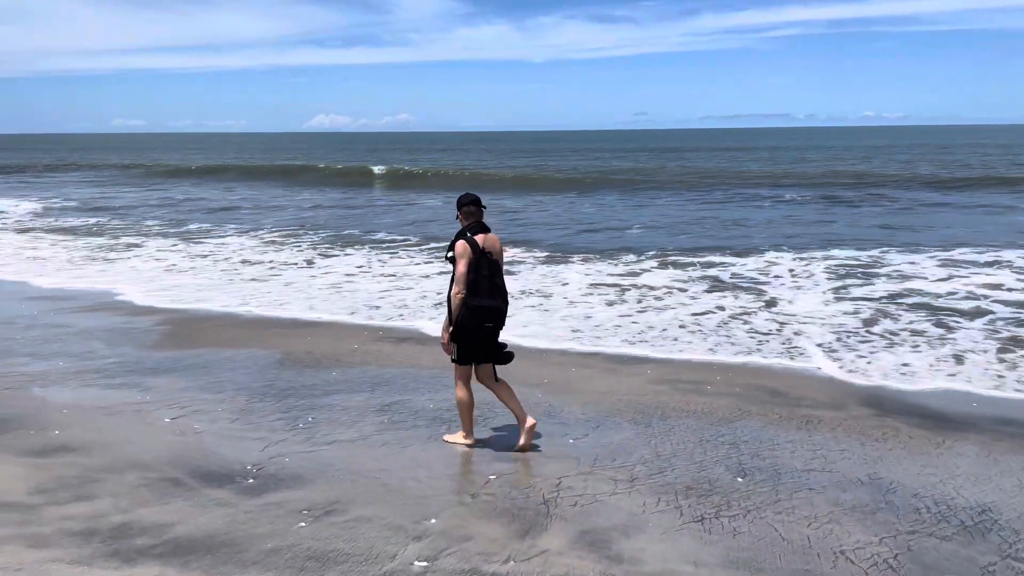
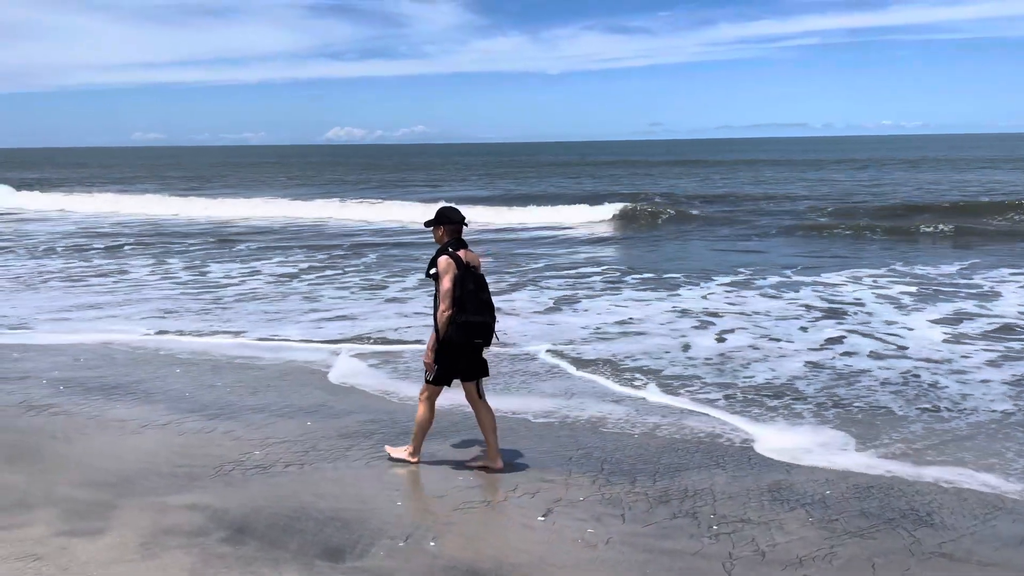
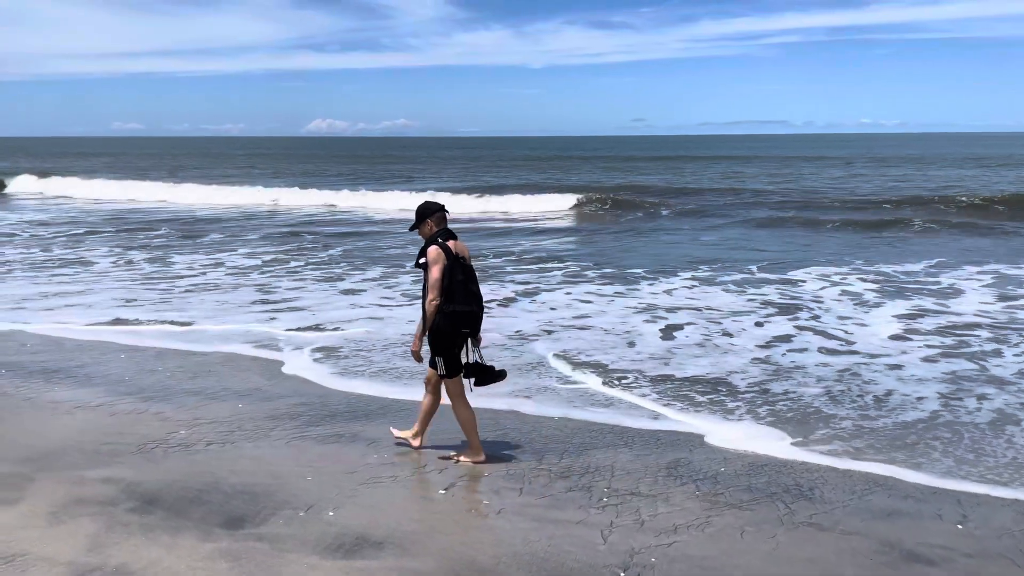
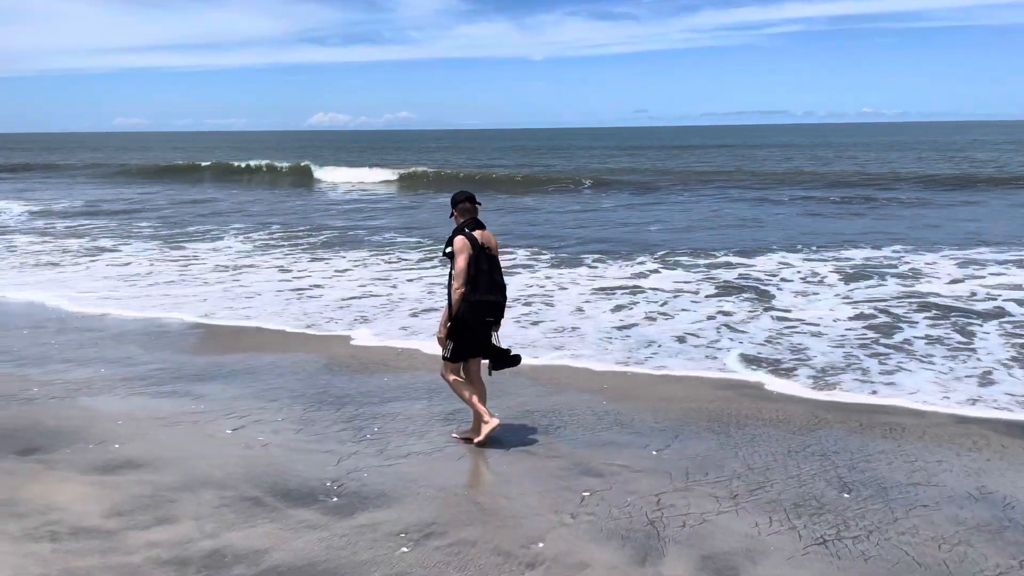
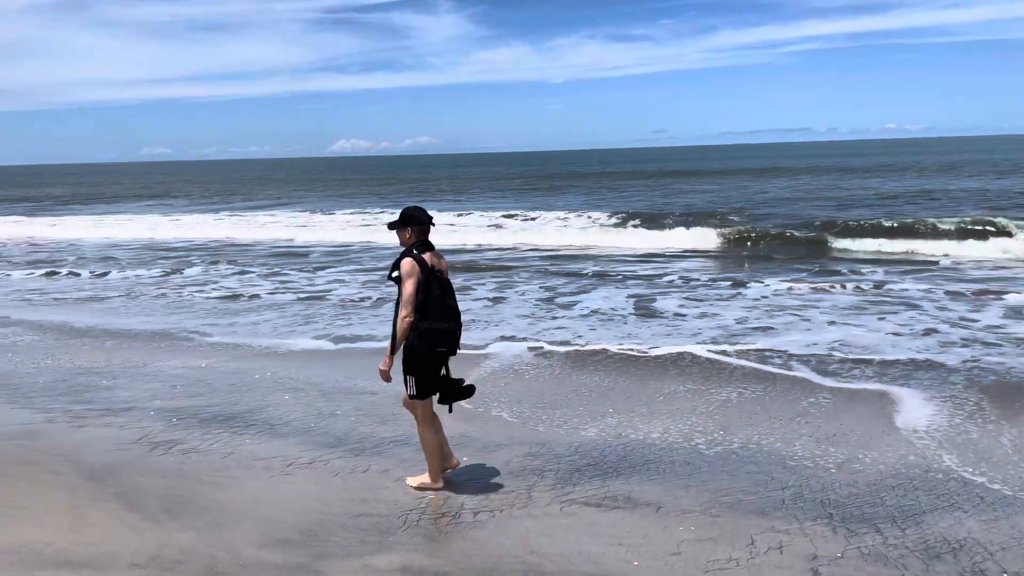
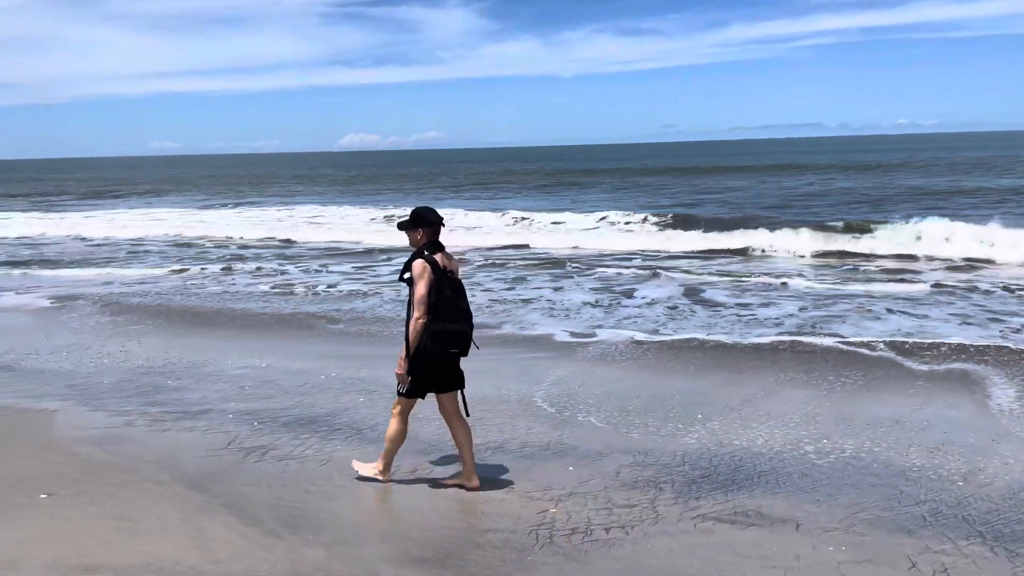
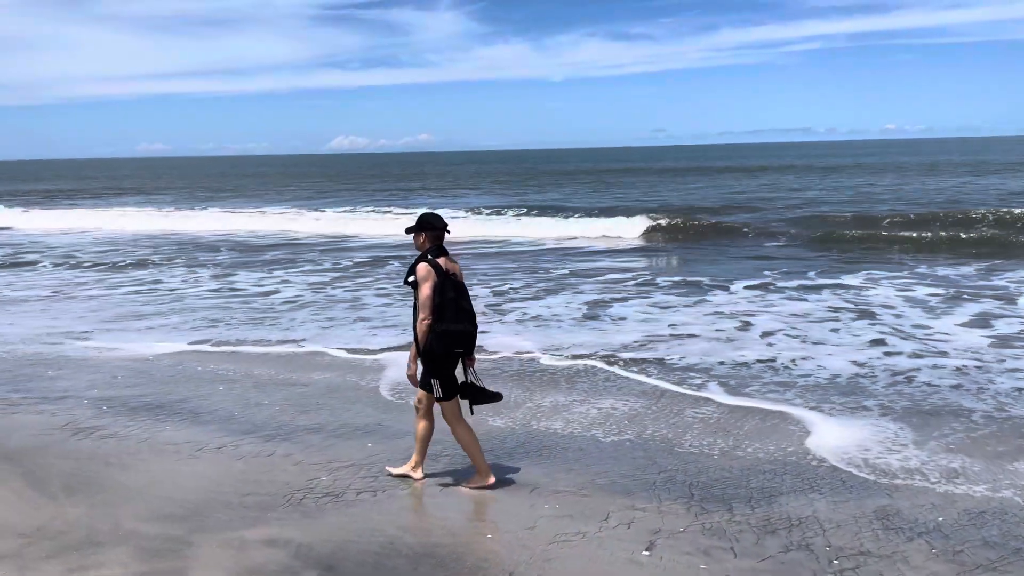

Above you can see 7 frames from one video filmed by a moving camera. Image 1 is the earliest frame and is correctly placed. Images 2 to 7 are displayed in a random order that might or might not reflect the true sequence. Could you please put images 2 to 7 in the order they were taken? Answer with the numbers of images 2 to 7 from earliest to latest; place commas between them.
4, 3, 2, 7, 5, 6
